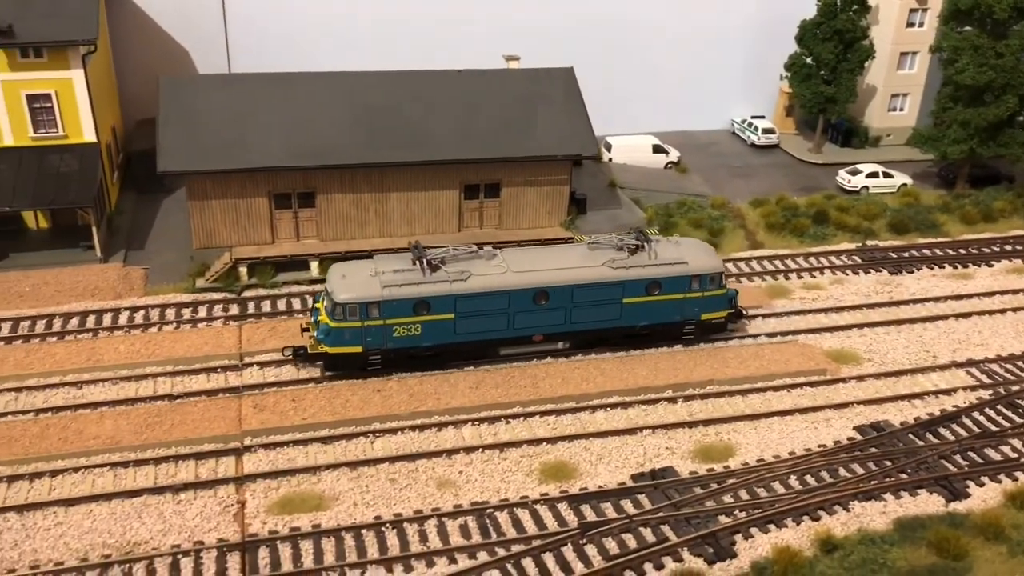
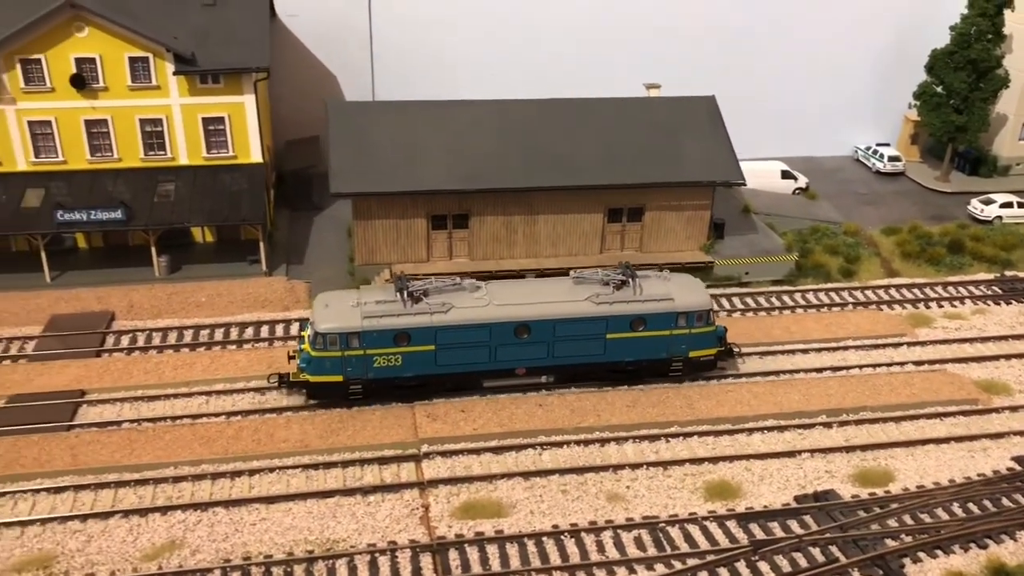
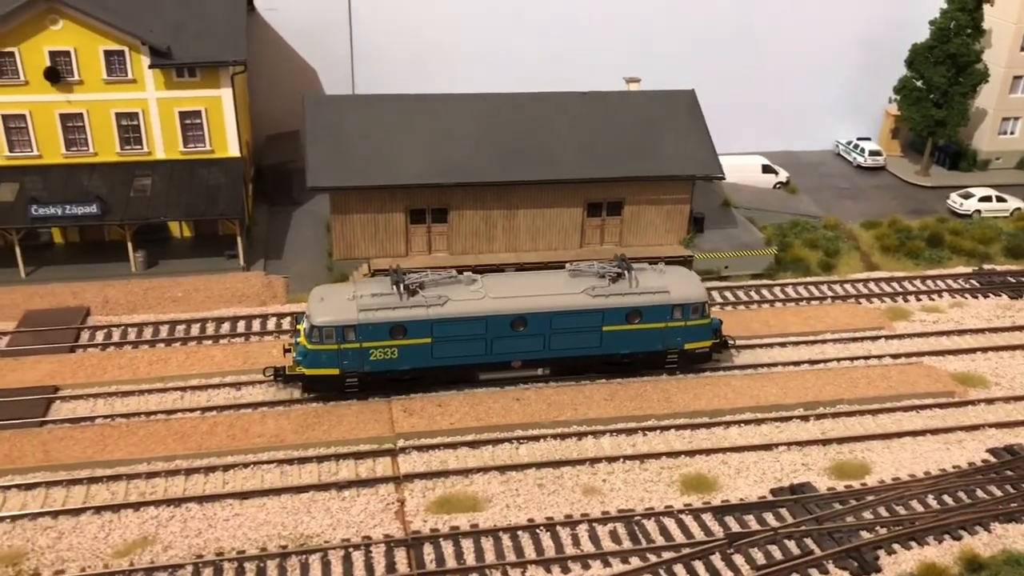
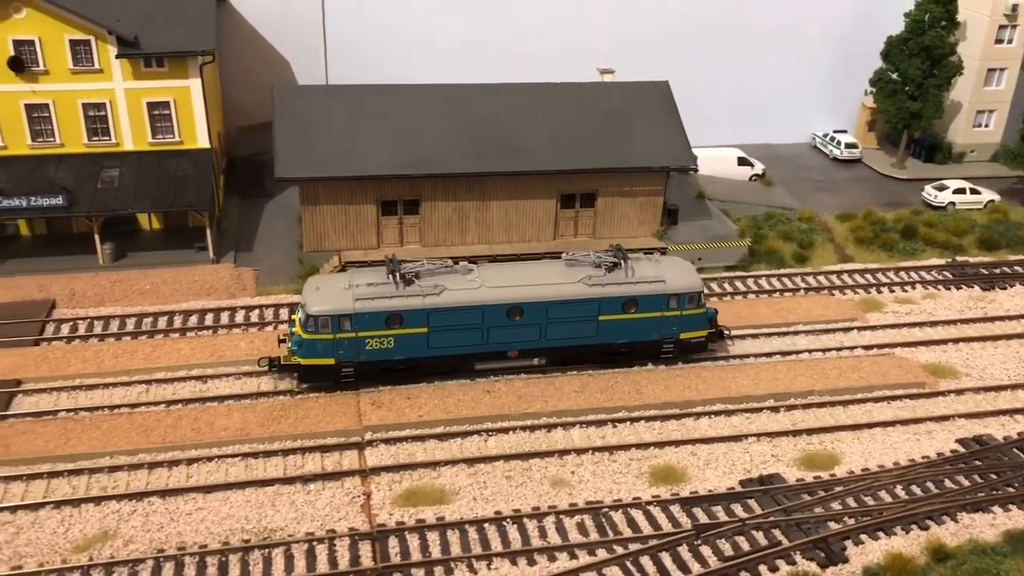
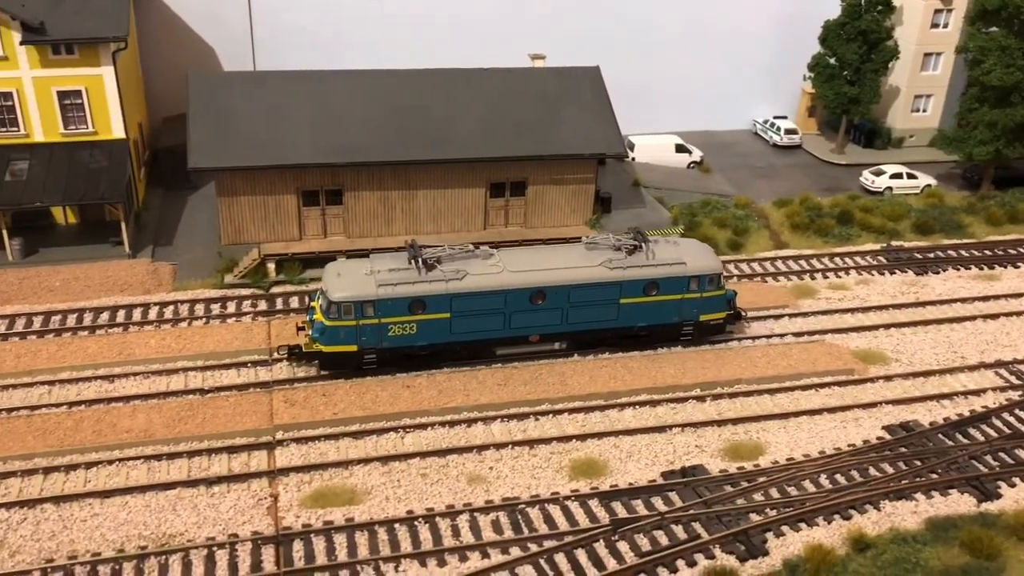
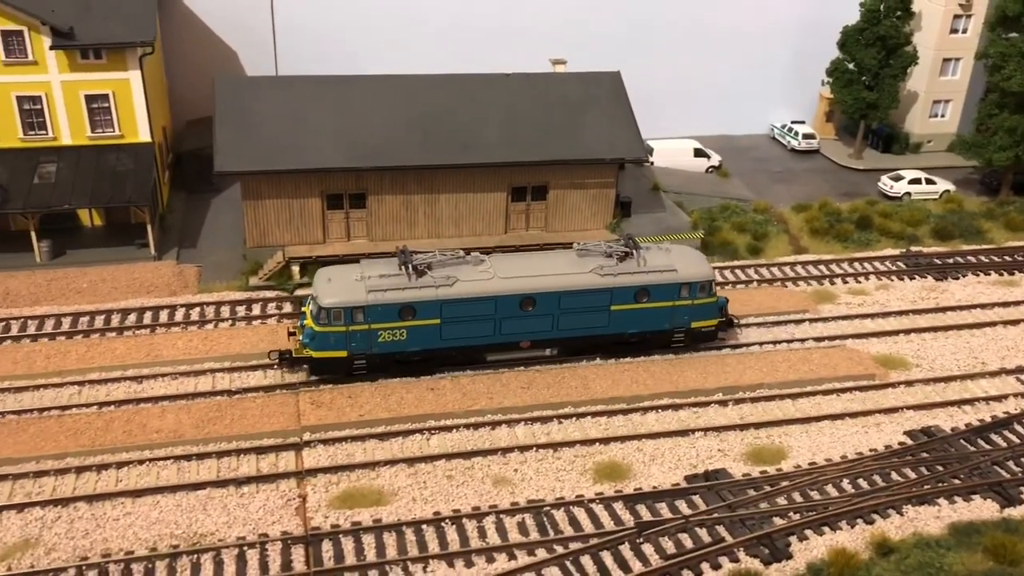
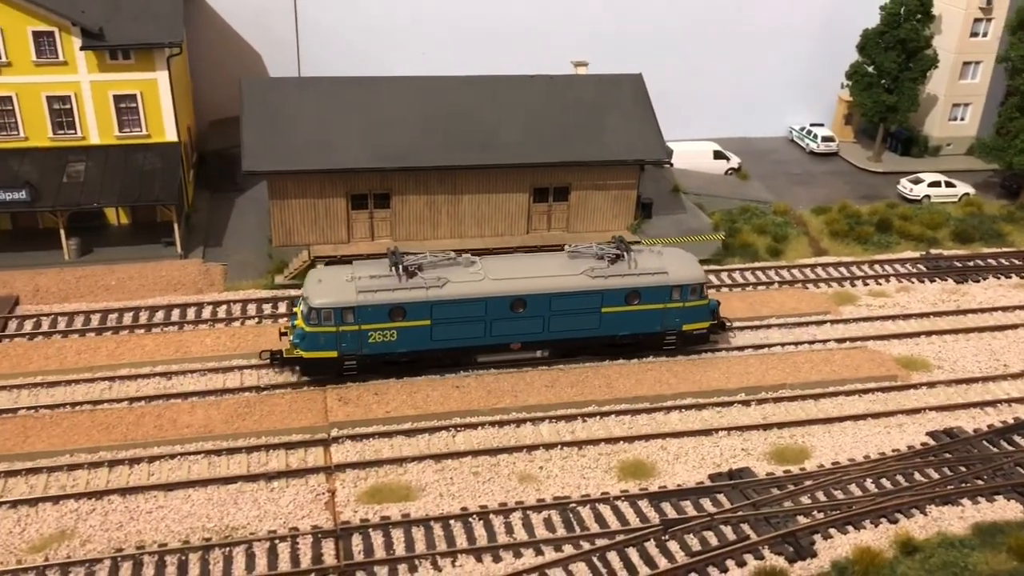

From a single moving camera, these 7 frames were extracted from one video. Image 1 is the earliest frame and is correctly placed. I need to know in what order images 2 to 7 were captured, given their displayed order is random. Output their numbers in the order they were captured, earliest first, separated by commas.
5, 6, 7, 4, 3, 2
